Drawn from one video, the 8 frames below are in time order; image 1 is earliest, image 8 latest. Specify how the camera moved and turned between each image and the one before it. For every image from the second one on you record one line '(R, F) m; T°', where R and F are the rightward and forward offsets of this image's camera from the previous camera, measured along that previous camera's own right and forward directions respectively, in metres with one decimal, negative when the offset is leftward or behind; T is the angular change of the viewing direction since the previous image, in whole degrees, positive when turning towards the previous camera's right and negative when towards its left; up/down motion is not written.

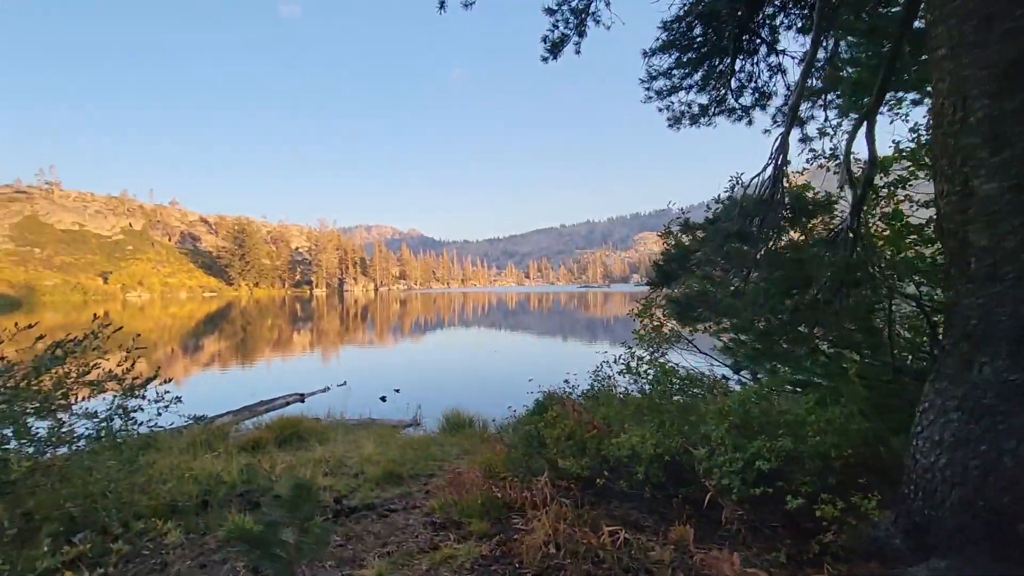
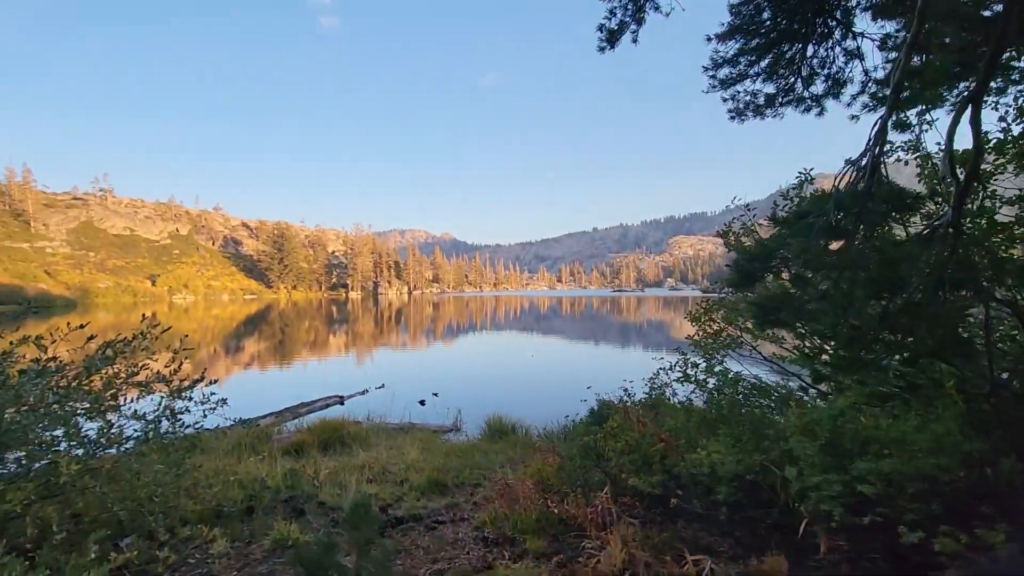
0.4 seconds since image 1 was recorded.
(-0.1, +0.2) m; -3°
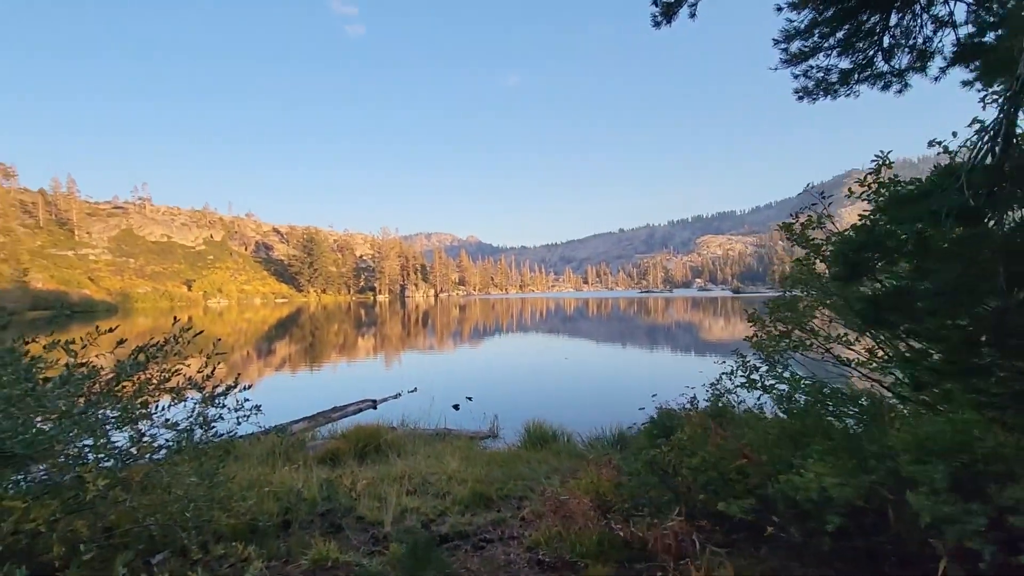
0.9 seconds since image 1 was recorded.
(-0.1, +0.2) m; -3°
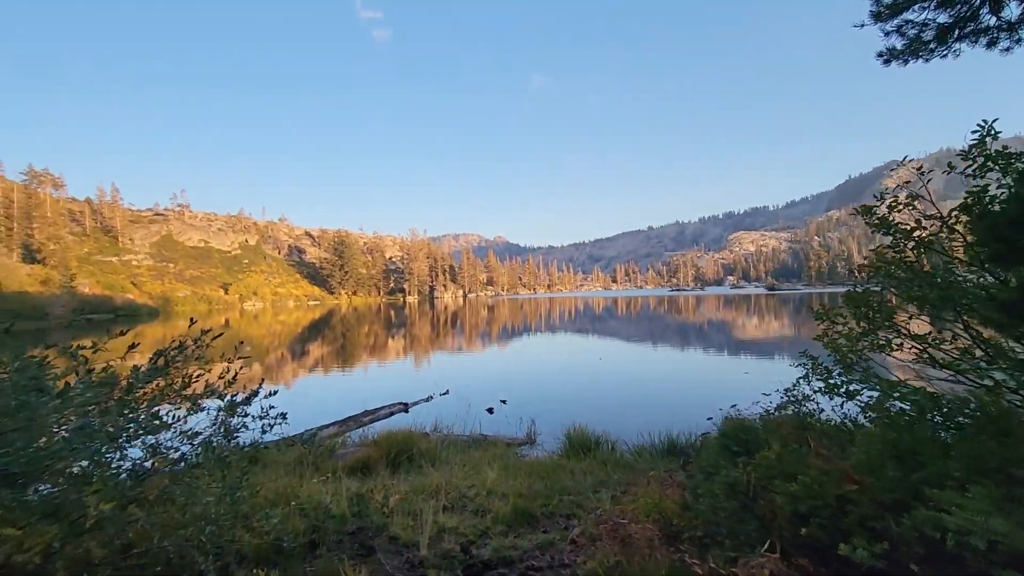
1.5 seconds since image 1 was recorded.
(-0.1, +0.3) m; -3°
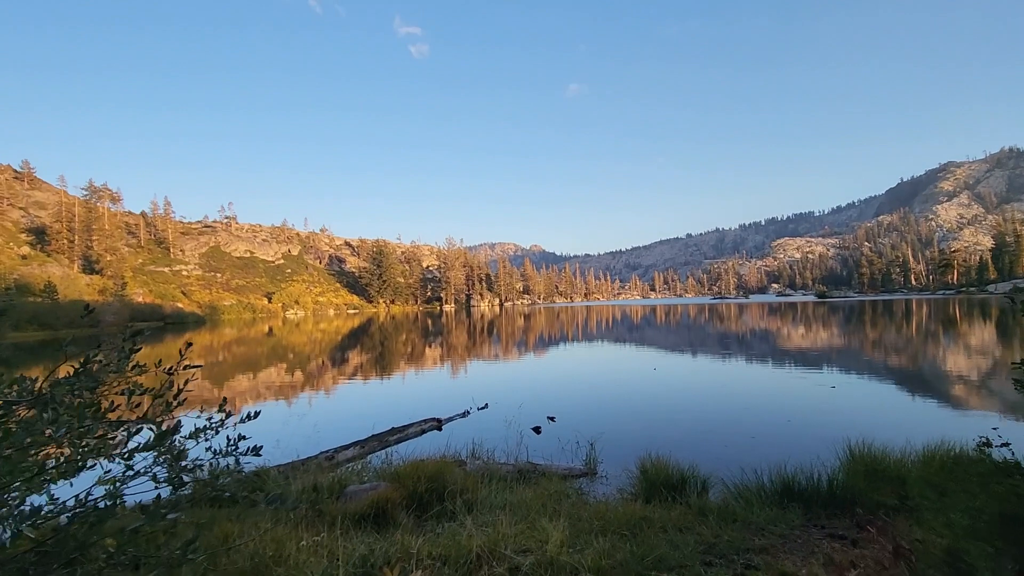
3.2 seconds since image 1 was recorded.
(-0.2, +1.0) m; -4°
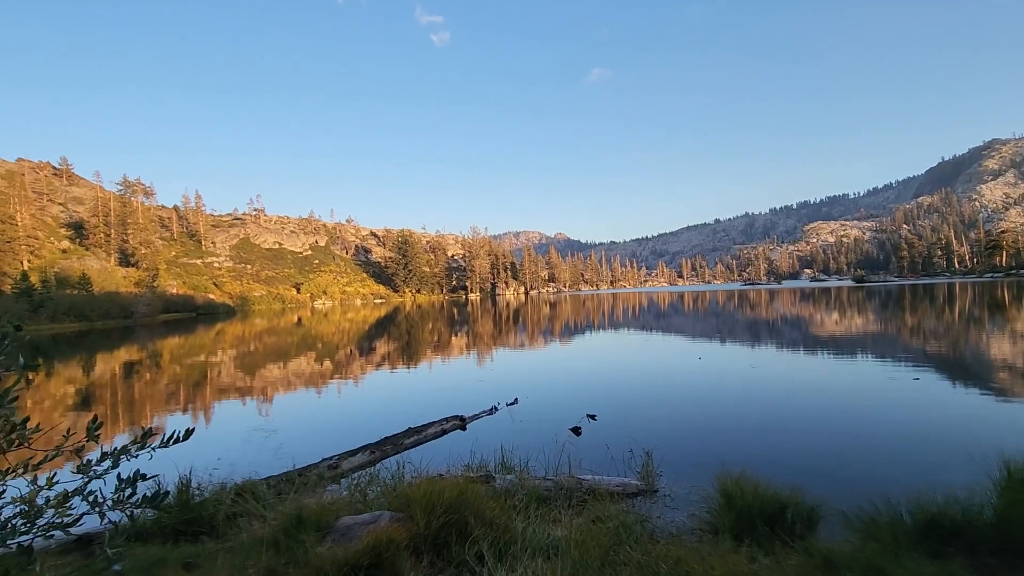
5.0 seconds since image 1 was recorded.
(-0.1, +0.9) m; -3°
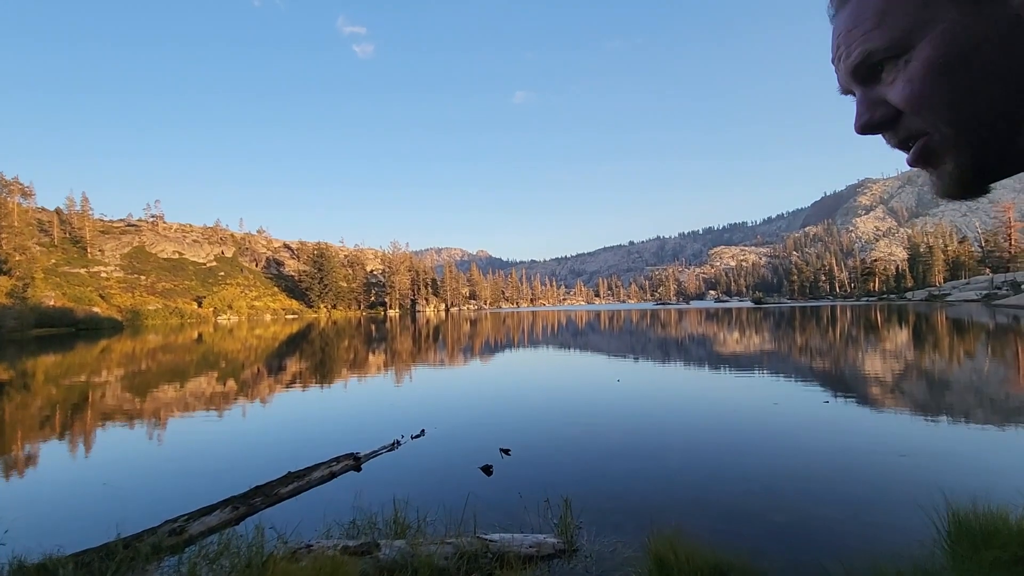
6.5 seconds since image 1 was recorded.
(+0.1, +0.6) m; +8°
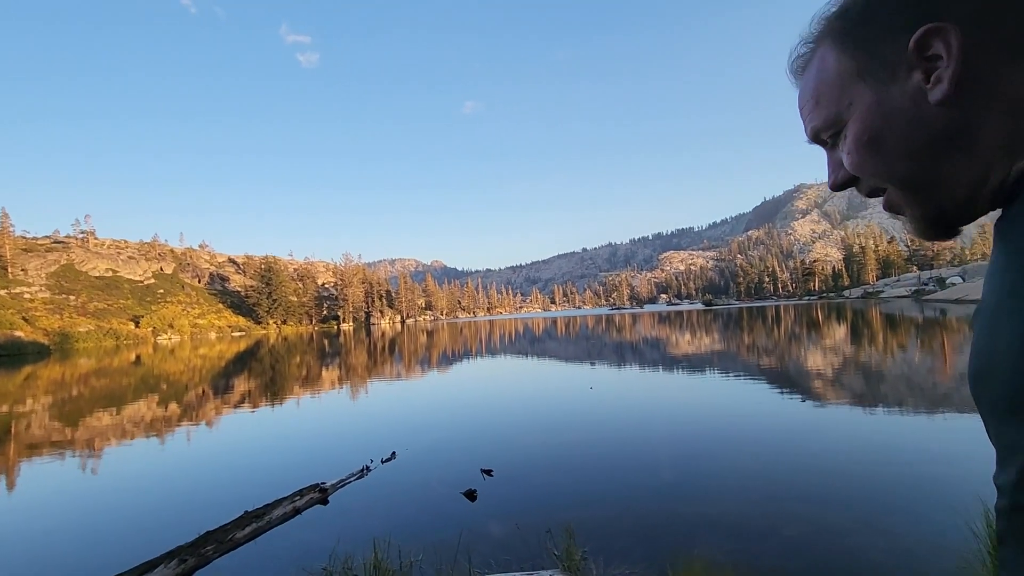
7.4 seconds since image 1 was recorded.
(-0.2, +0.3) m; +5°
